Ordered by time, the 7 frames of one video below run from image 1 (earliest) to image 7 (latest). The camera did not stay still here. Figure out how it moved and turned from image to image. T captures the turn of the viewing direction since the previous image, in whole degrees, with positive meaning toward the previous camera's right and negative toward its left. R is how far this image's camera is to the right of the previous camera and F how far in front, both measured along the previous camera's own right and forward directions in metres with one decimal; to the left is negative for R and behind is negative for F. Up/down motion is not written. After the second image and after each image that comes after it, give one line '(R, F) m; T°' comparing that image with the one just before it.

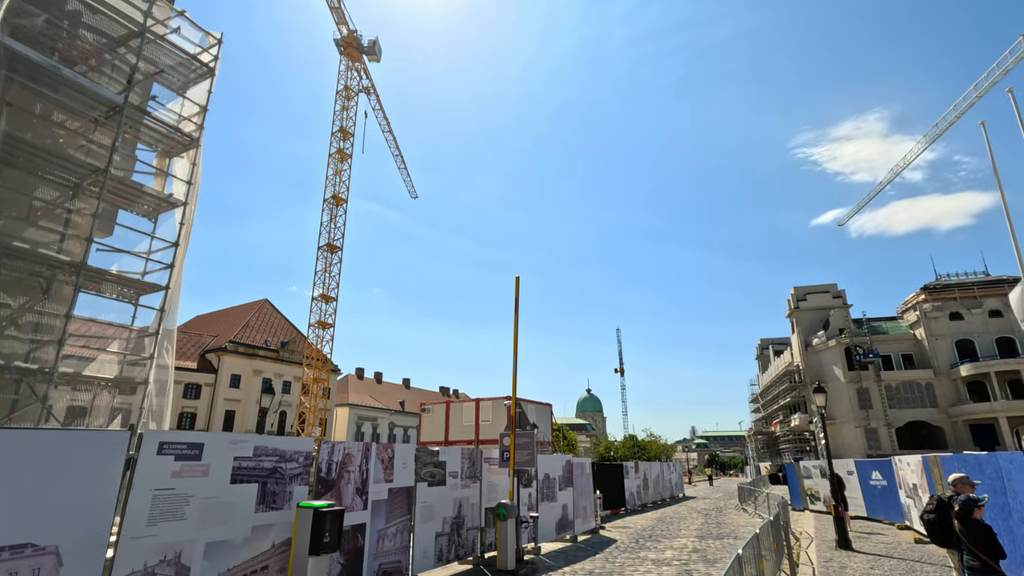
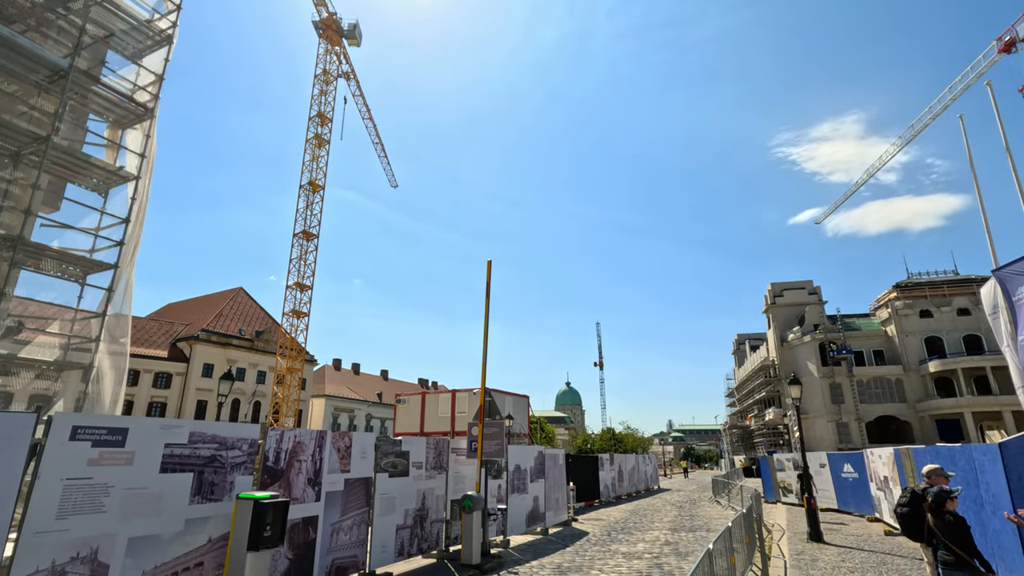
(+0.2, +0.5) m; +2°
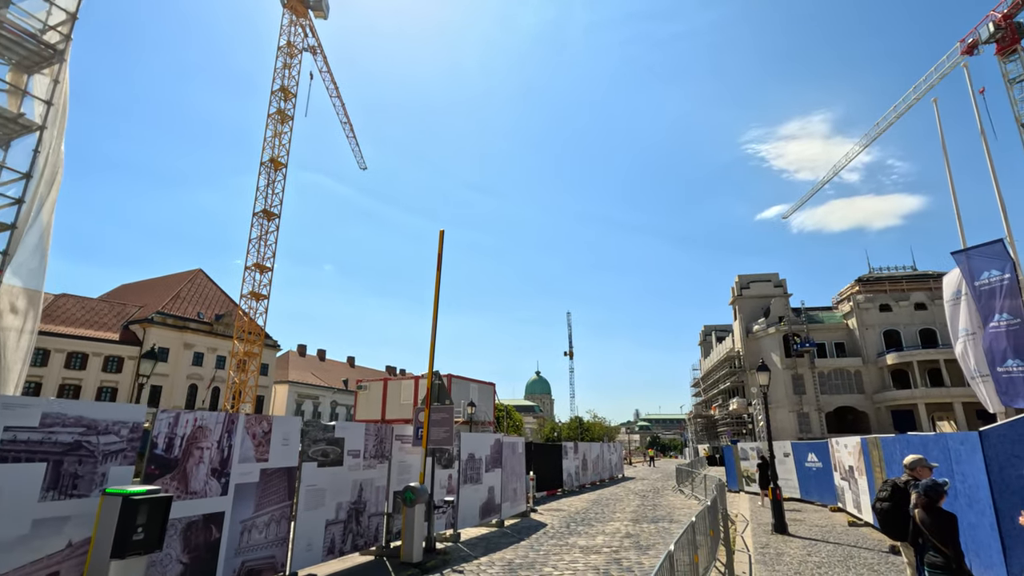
(+0.4, +1.0) m; +3°
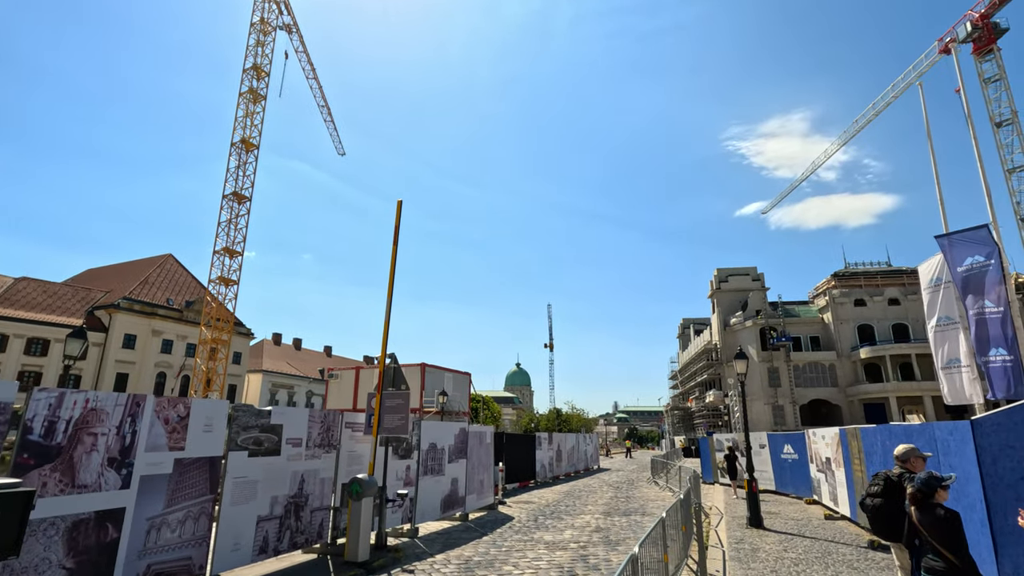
(+0.4, +0.8) m; +2°
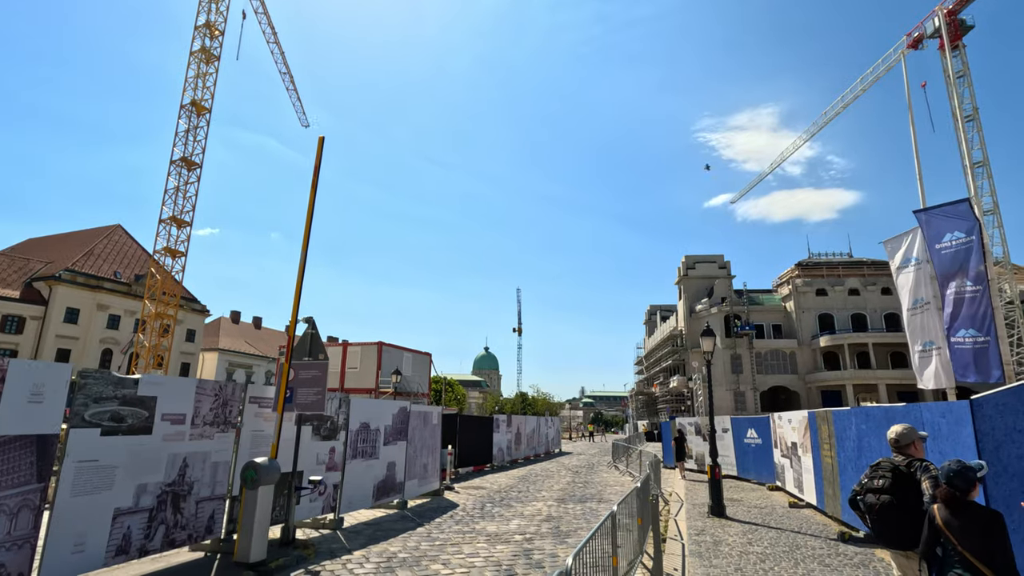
(+0.5, +1.4) m; +3°
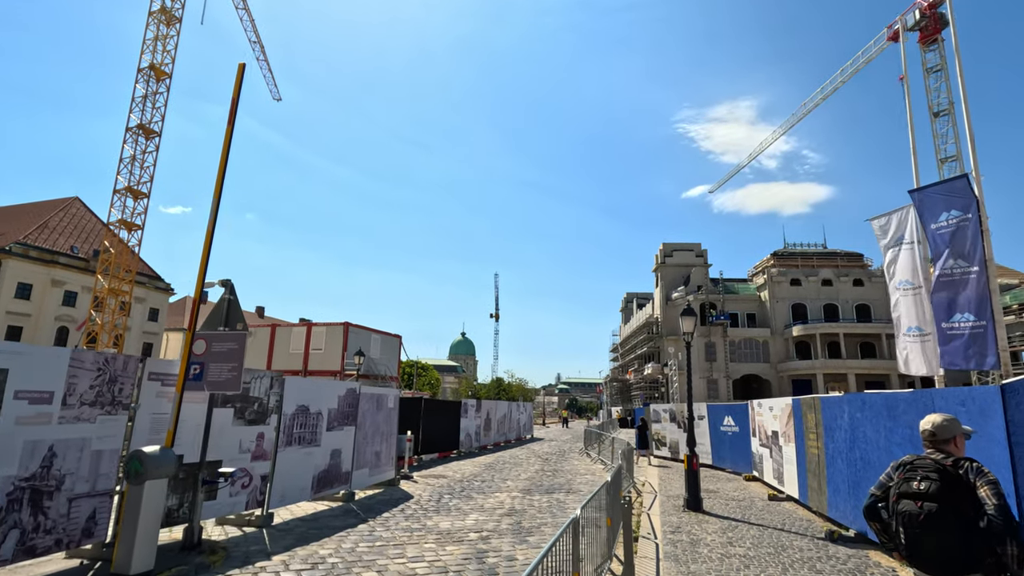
(+0.3, +1.2) m; +2°
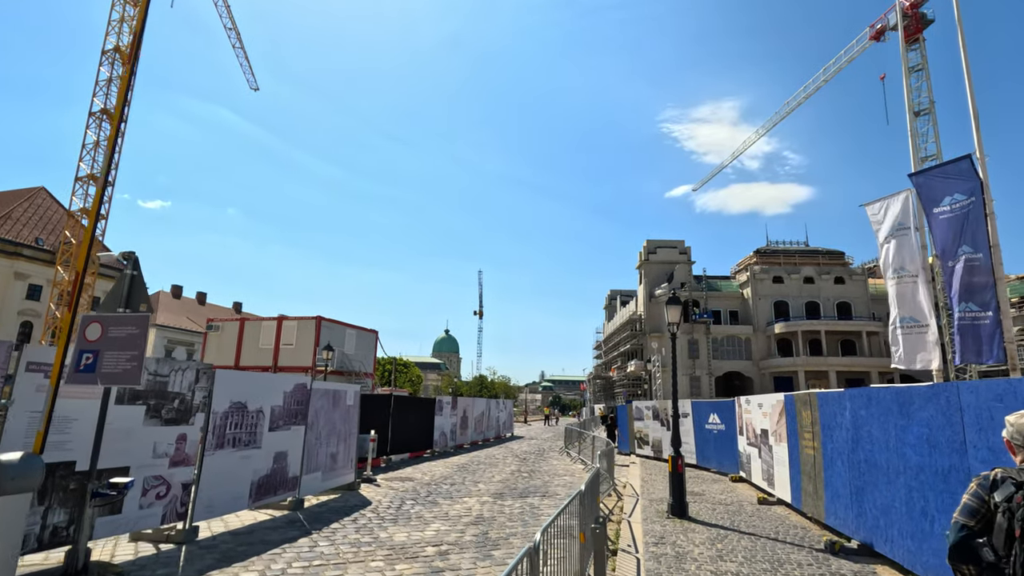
(+0.3, +1.1) m; +2°
